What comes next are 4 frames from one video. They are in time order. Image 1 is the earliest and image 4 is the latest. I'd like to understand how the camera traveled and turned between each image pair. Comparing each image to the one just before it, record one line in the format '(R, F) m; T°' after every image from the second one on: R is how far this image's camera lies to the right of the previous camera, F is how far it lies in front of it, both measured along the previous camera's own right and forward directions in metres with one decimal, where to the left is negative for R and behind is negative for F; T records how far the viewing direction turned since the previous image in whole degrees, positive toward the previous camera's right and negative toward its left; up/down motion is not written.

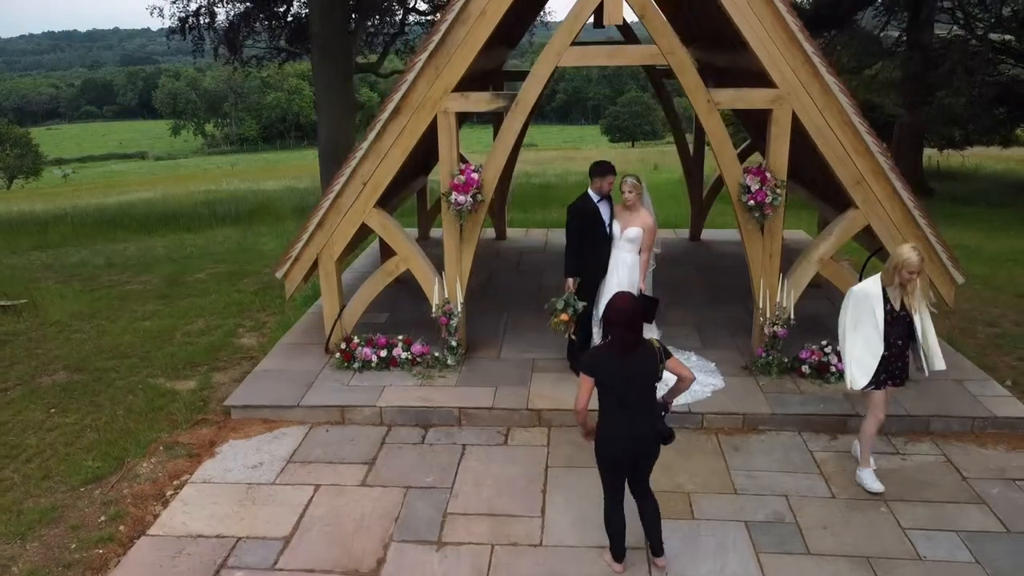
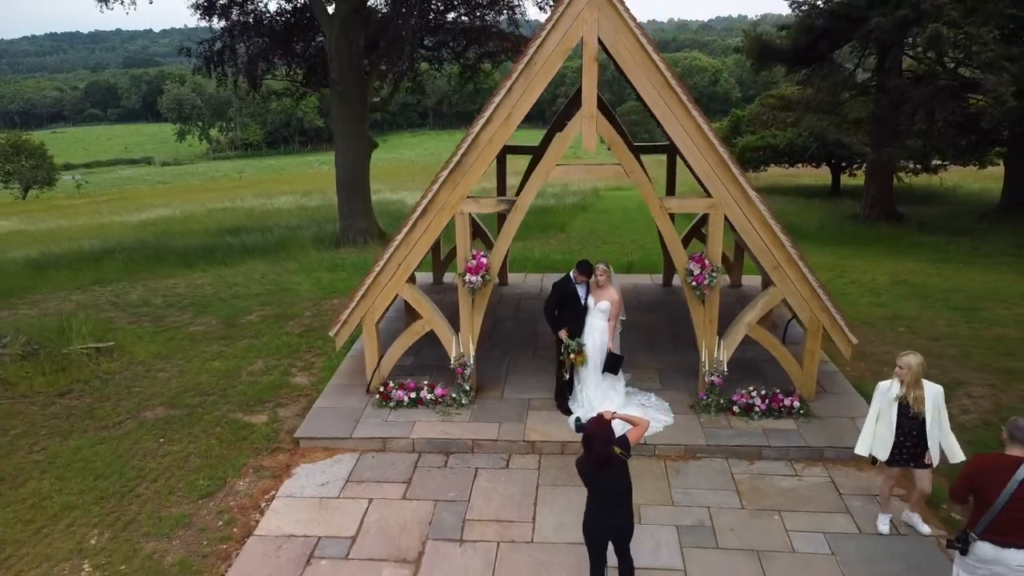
(0.0, -1.5) m; 0°
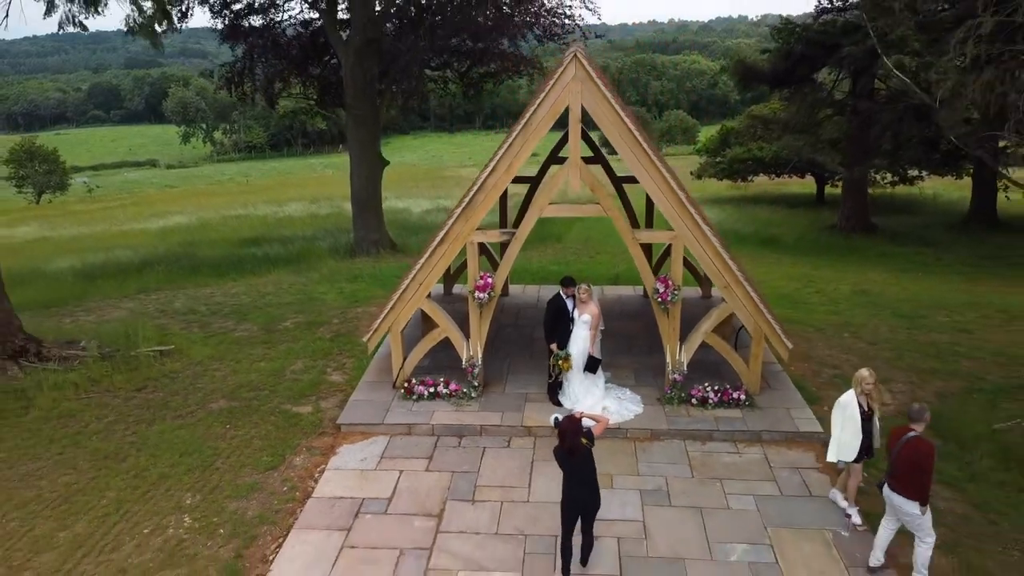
(0.0, -1.5) m; 0°
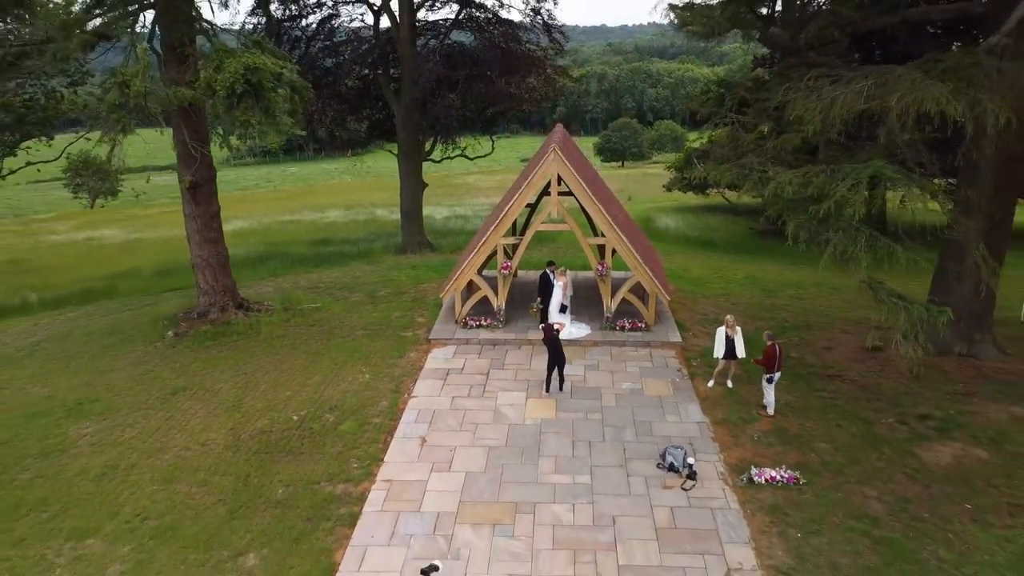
(-0.2, -7.1) m; 0°
